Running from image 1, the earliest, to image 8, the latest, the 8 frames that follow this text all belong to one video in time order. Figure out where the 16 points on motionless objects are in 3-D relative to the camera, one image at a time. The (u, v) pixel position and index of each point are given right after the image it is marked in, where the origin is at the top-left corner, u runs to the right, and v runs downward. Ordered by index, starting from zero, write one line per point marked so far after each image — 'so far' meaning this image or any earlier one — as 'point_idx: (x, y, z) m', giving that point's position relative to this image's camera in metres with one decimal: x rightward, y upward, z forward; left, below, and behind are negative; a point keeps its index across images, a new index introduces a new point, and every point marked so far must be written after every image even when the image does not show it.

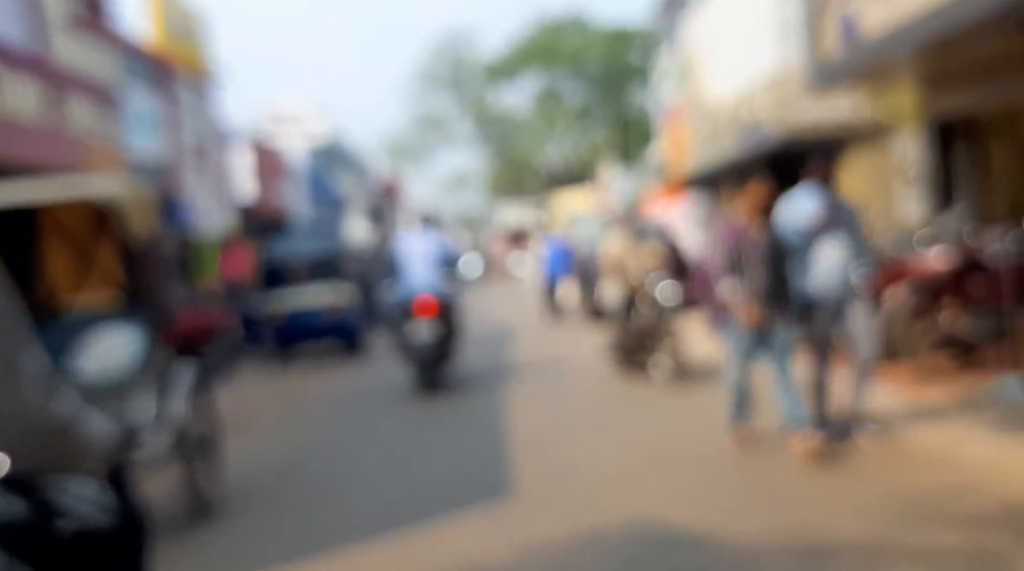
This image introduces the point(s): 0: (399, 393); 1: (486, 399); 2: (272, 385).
0: (-1.3, -1.2, +12.2) m
1: (-0.3, -1.2, +11.1) m
2: (-3.2, -1.3, +14.1) m
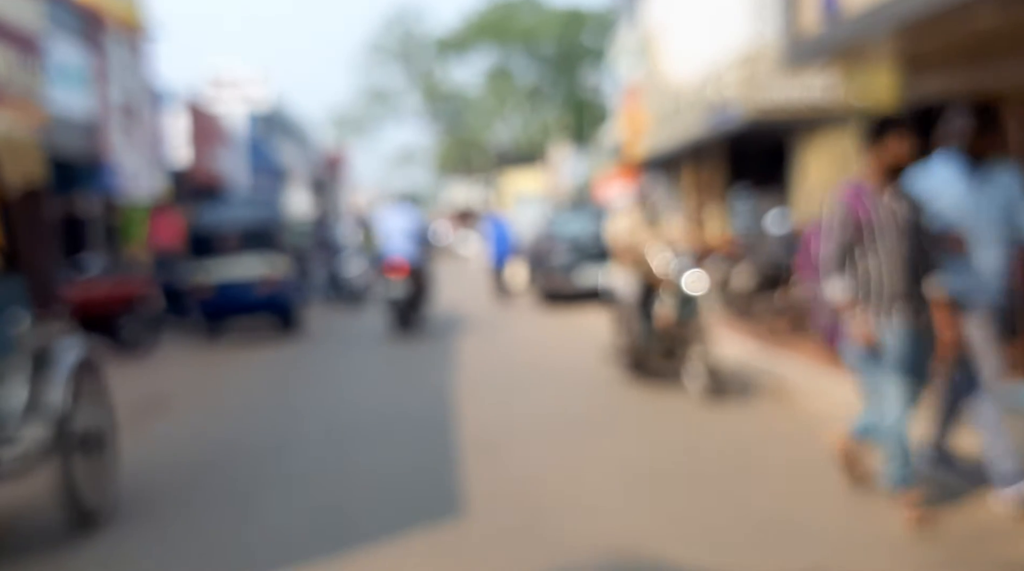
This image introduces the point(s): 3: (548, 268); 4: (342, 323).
0: (-1.8, -0.9, +11.1) m
1: (-0.8, -1.0, +10.0) m
2: (-3.8, -0.9, +12.9) m
3: (+0.5, +0.3, +17.6) m
4: (-2.9, -0.6, +17.9) m
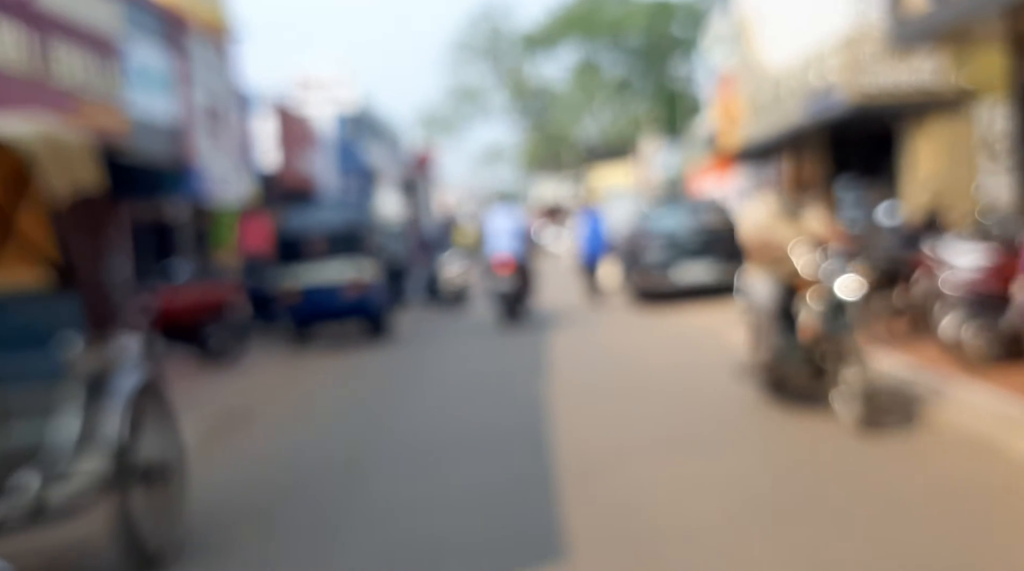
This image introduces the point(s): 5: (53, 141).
0: (-0.9, -1.0, +10.6) m
1: (+0.1, -1.0, +9.5) m
2: (-2.7, -1.0, +12.6) m
3: (+2.0, +0.3, +16.9) m
4: (-1.3, -0.7, +17.5) m
5: (-1.9, +0.6, +4.4) m
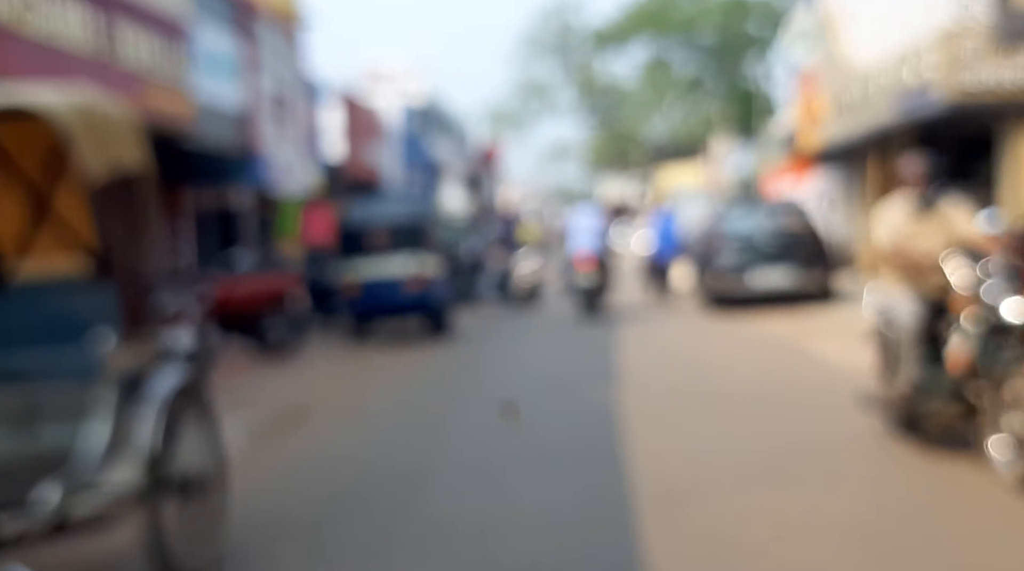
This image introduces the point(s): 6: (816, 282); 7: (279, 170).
0: (-0.2, -1.0, +10.1) m
1: (+0.7, -1.0, +8.9) m
2: (-1.9, -0.9, +12.2) m
3: (+3.0, +0.3, +16.2) m
4: (-0.3, -0.6, +17.0) m
5: (-1.5, +0.6, +3.9) m
6: (+4.5, +0.1, +16.1) m
7: (-4.0, +2.0, +18.3) m
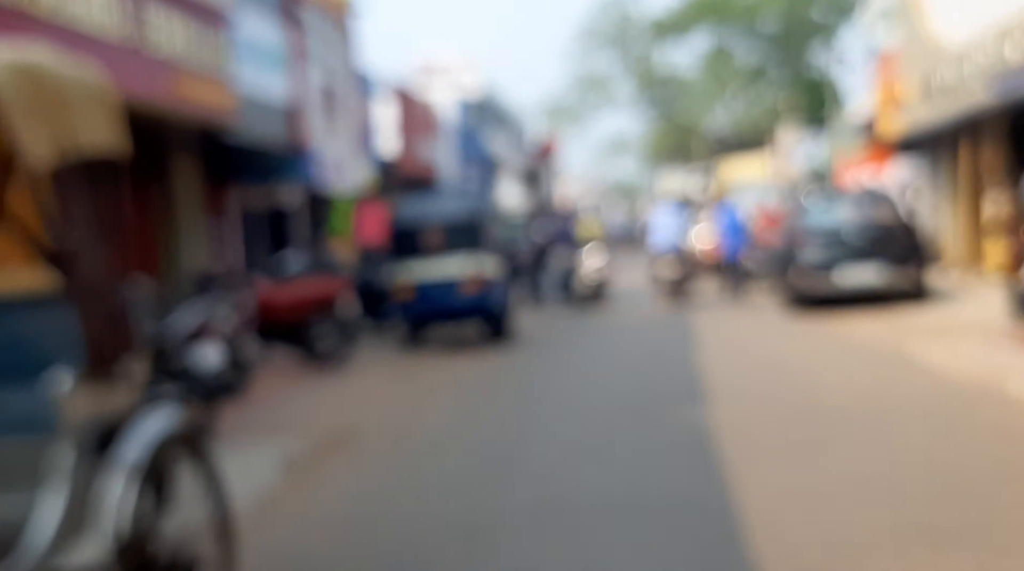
0: (+0.4, -1.0, +9.0) m
1: (+1.2, -1.0, +7.8) m
2: (-1.2, -1.0, +11.2) m
3: (+3.9, +0.3, +15.0) m
4: (+0.7, -0.6, +15.9) m
5: (-1.3, +0.6, +2.9) m
6: (+5.4, +0.1, +14.7) m
7: (-2.9, +1.9, +17.4) m
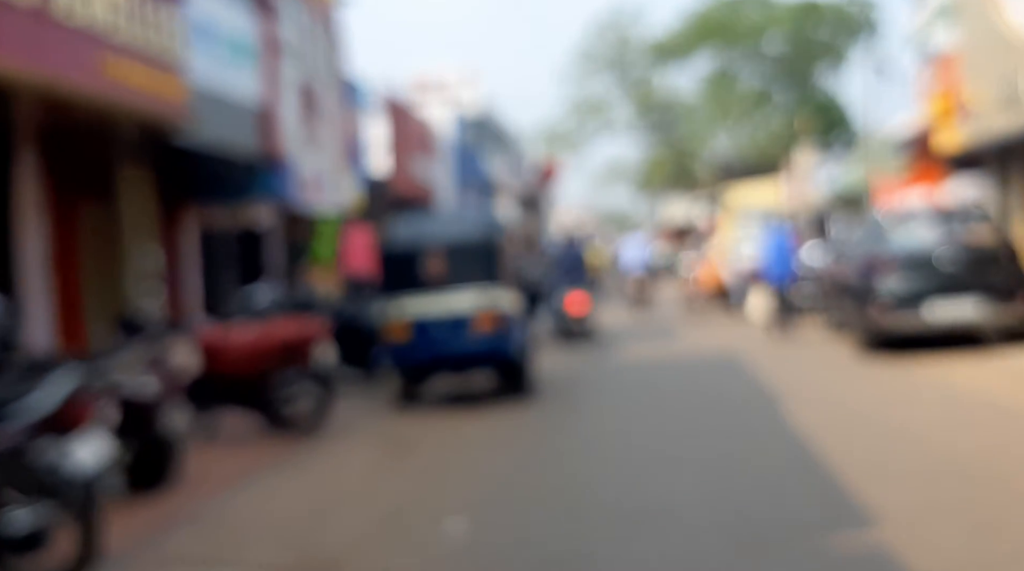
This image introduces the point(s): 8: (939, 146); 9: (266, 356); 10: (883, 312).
0: (+0.6, -1.3, +6.2) m
1: (+1.4, -1.3, +5.0) m
2: (-1.0, -1.3, +8.4) m
3: (+4.1, -0.1, +12.3) m
4: (+0.8, -1.1, +13.1) m
5: (-1.0, +0.5, +0.2) m
6: (+5.6, -0.3, +12.0) m
7: (-2.8, +1.4, +14.7) m
8: (+7.6, +2.5, +19.1) m
9: (-1.9, -0.6, +8.4) m
10: (+4.2, -0.3, +12.1) m
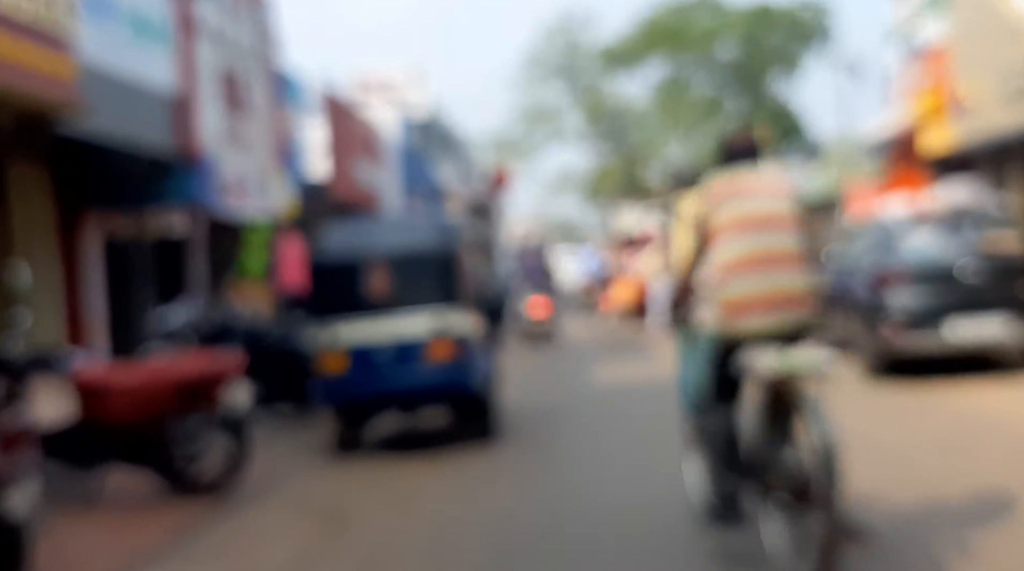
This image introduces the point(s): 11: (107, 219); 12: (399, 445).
0: (+0.5, -1.4, +4.5) m
1: (+1.4, -1.3, +3.3) m
2: (-1.2, -1.4, +6.6) m
3: (+3.7, -0.3, +10.7) m
4: (+0.4, -1.3, +11.4) m
5: (-0.8, +0.4, -1.6) m
6: (+5.2, -0.5, +10.6) m
7: (-3.3, +1.2, +12.8) m
8: (+6.8, +2.3, +17.7) m
9: (-2.1, -0.7, +6.6) m
10: (+3.8, -0.4, +10.6) m
11: (-4.6, +0.7, +12.3) m
12: (-0.9, -1.3, +8.7) m
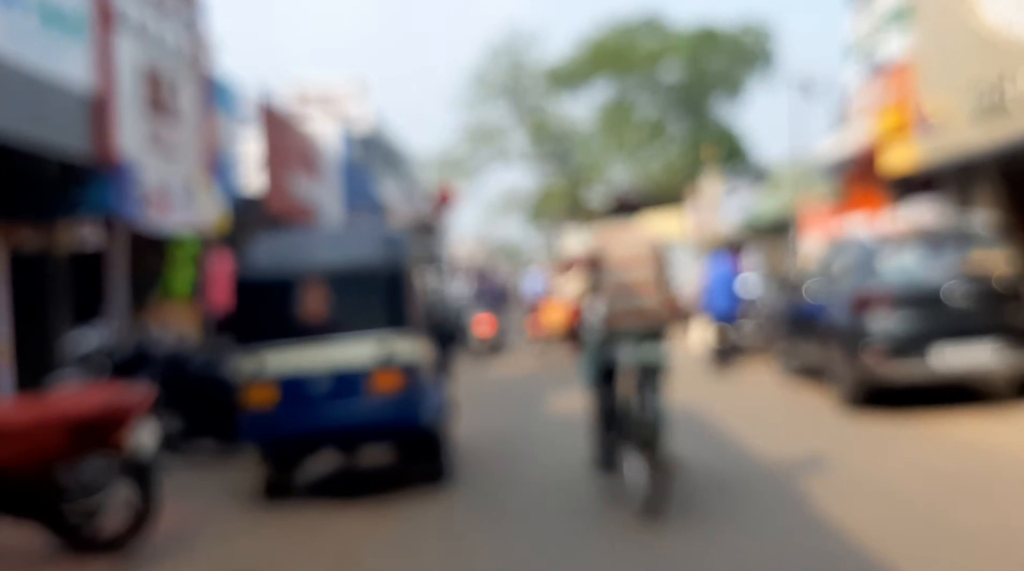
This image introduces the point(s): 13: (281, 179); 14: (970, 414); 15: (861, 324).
0: (+0.4, -1.5, +3.5) m
1: (+1.4, -1.4, +2.4) m
2: (-1.4, -1.5, +5.5) m
3: (+3.3, -0.5, +9.9) m
4: (-0.1, -1.5, +10.4) m
5: (-0.6, +0.5, -2.6) m
6: (+4.8, -0.7, +9.9) m
7: (-3.9, +1.0, +11.6) m
8: (+6.0, +1.9, +17.1) m
9: (-2.3, -0.8, +5.5) m
10: (+3.4, -0.7, +9.8) m
11: (-5.1, +0.5, +11.1) m
12: (-1.2, -1.5, +7.7) m
13: (-4.0, +1.8, +18.6) m
14: (+4.1, -1.2, +9.6) m
15: (+3.3, -0.4, +10.0) m
